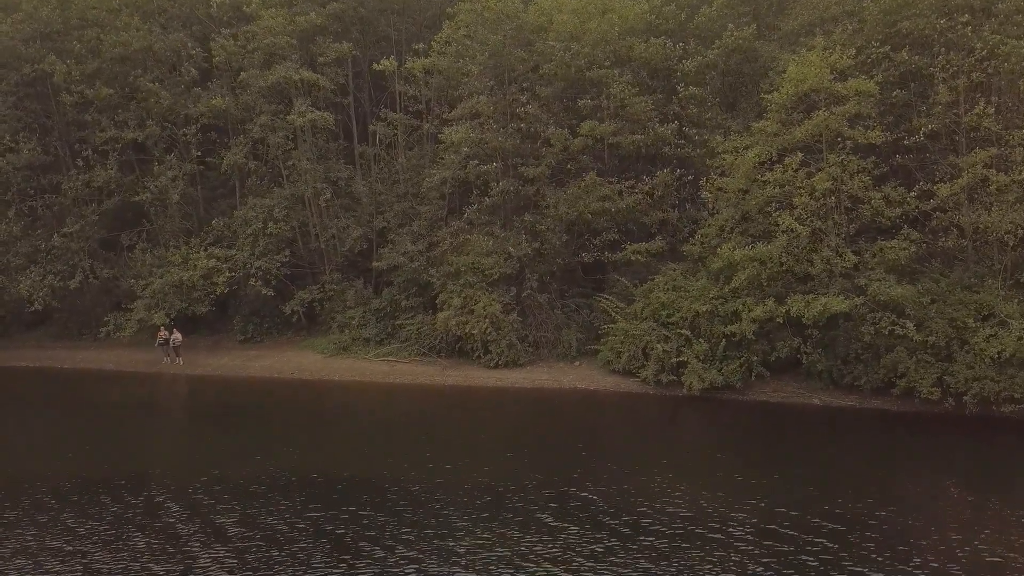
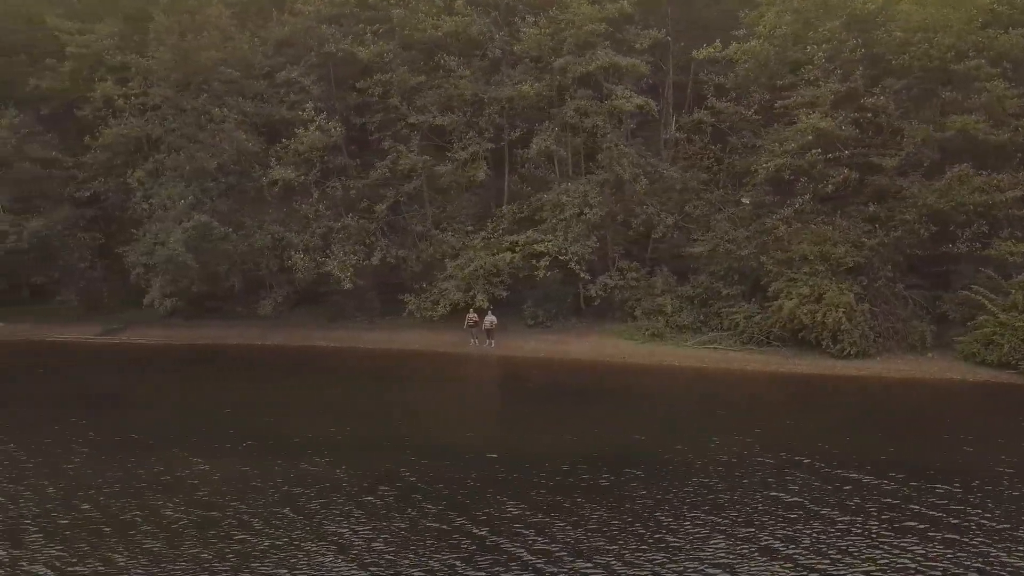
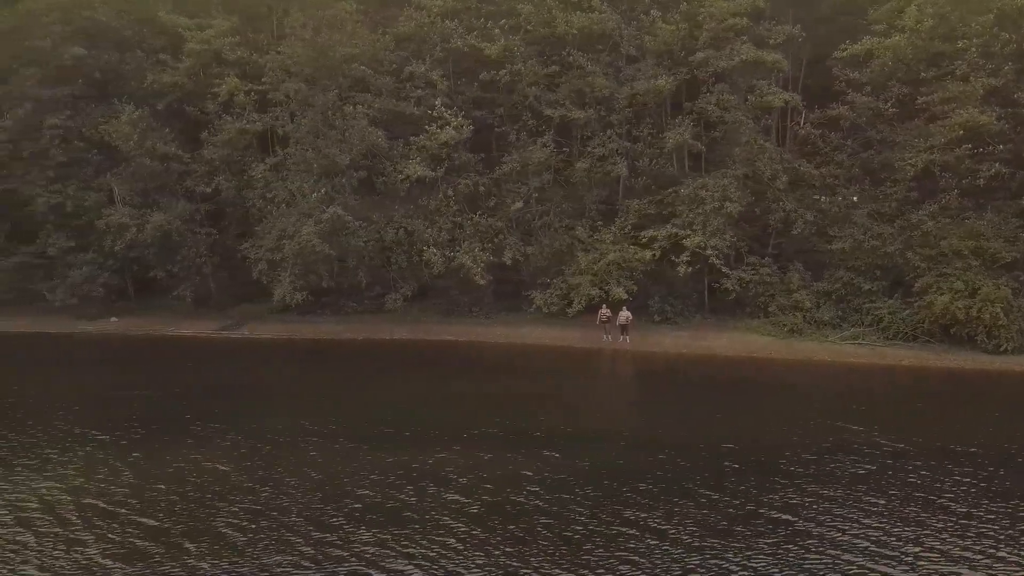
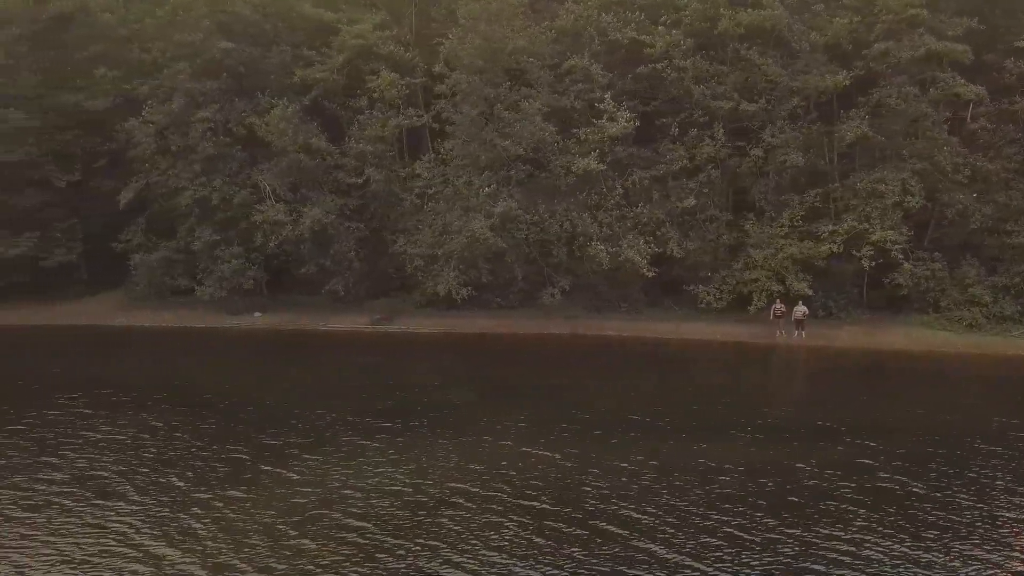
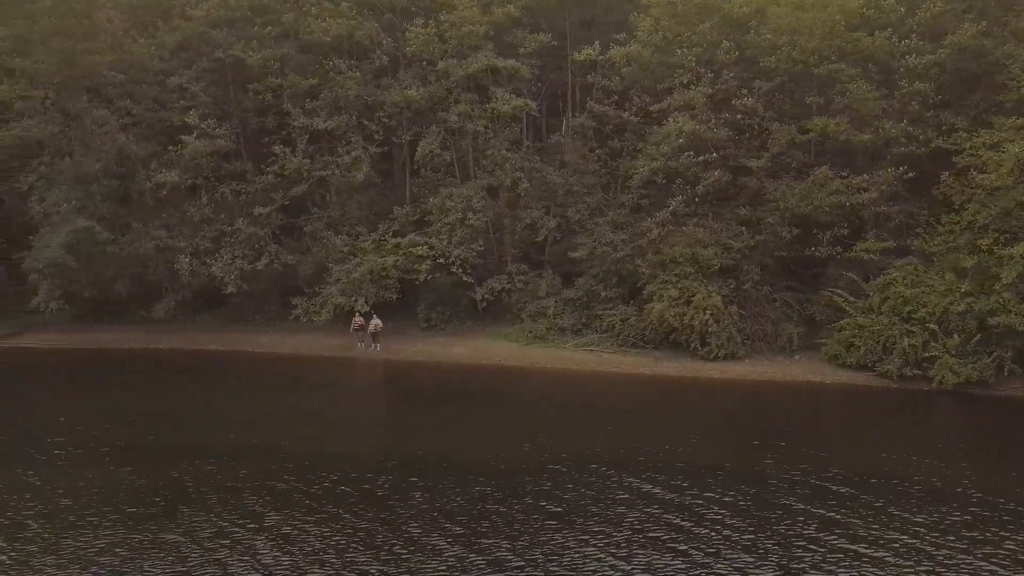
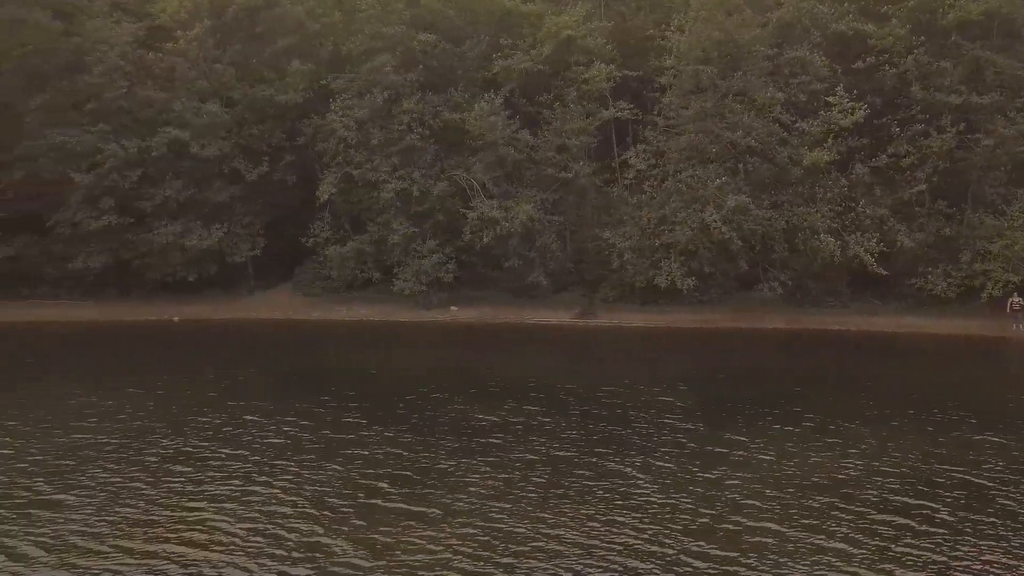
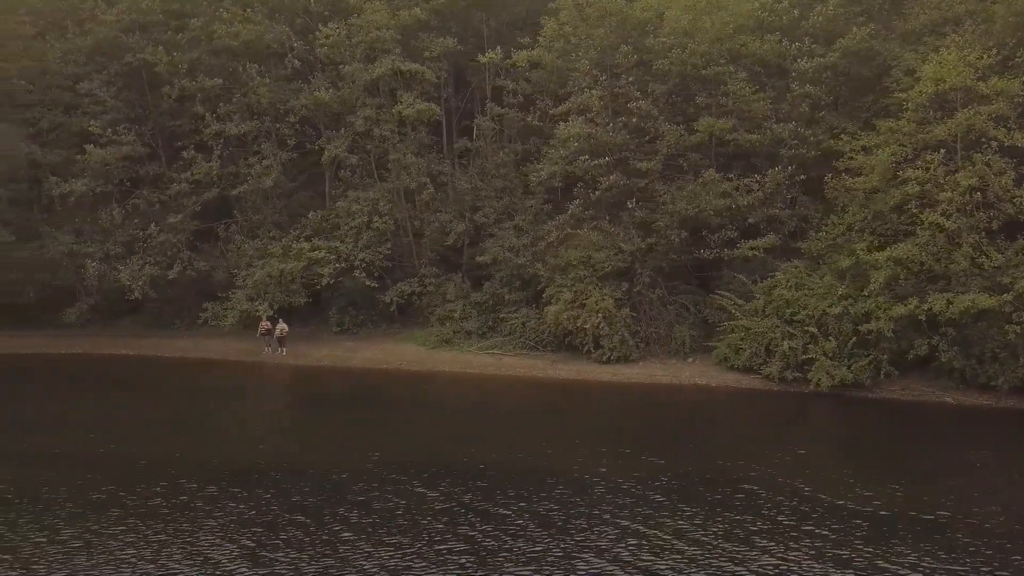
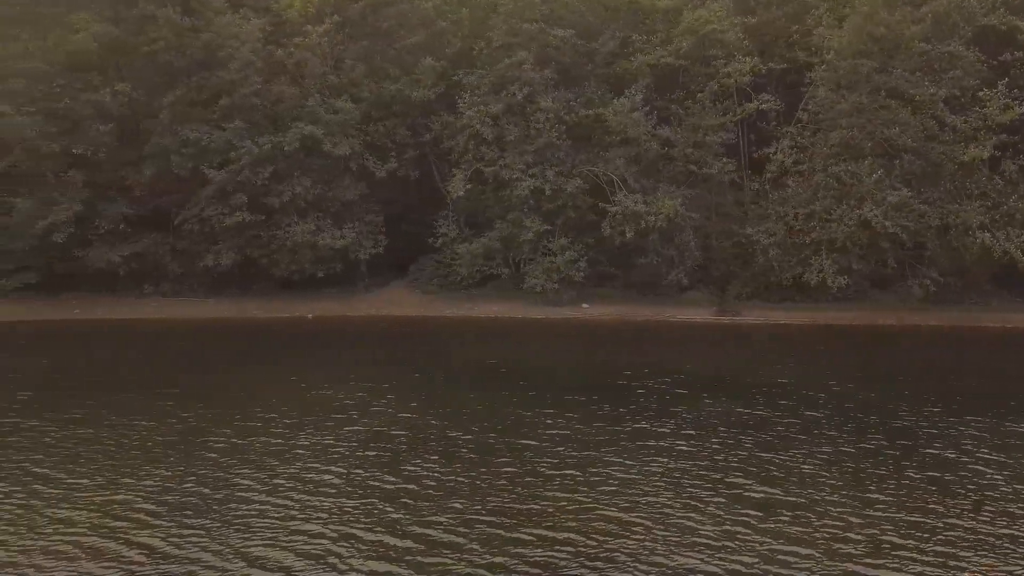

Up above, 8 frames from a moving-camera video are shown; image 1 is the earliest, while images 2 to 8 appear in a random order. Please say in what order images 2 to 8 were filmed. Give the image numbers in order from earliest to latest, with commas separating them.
7, 5, 2, 3, 4, 6, 8
